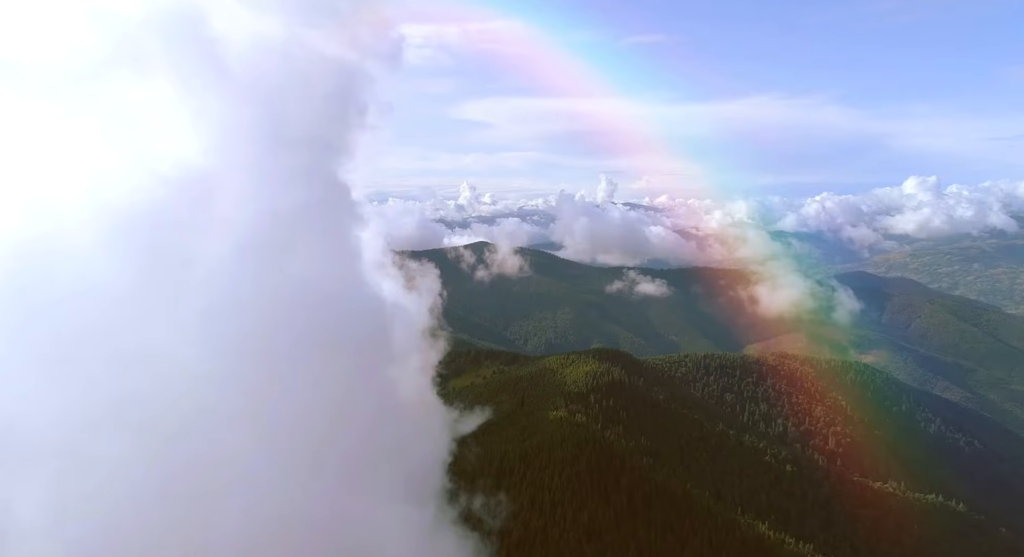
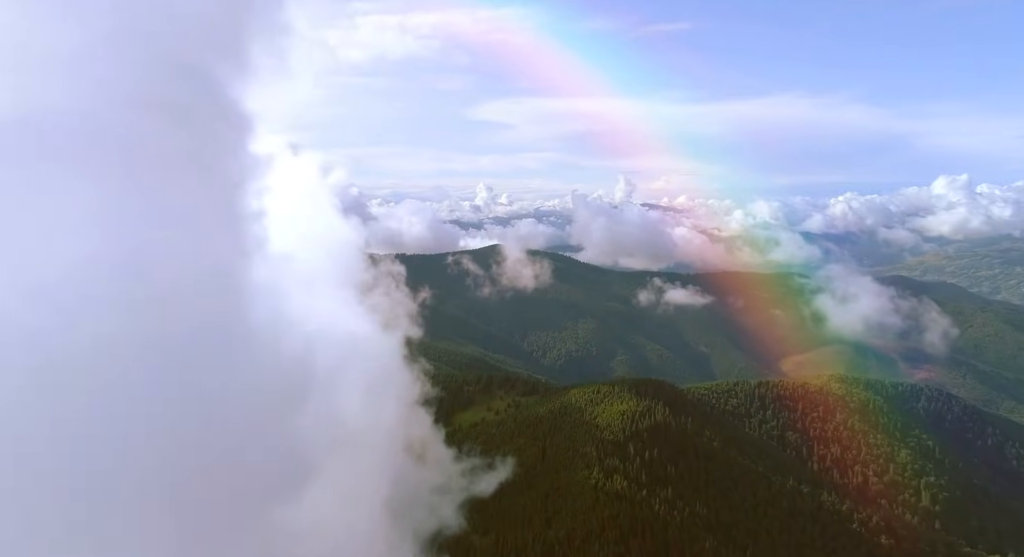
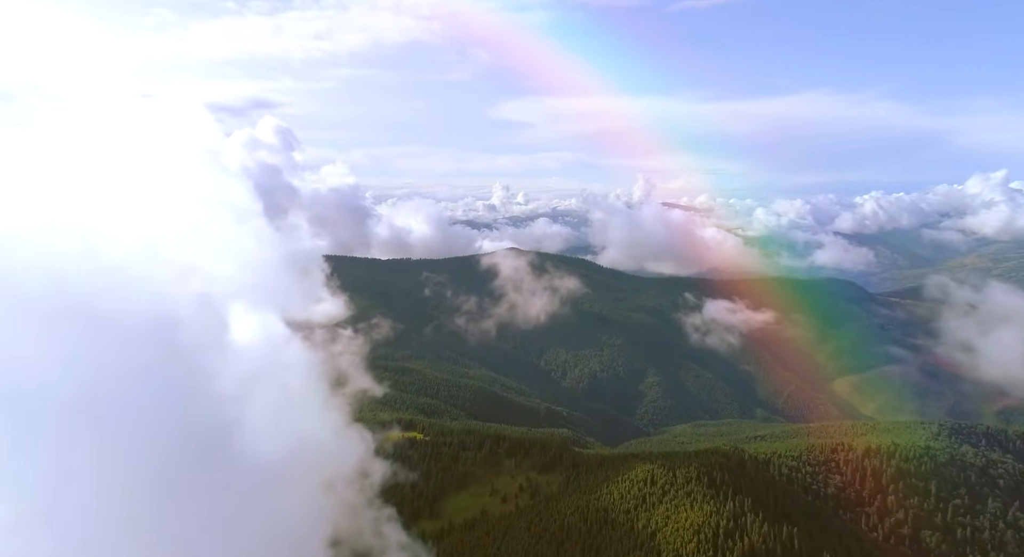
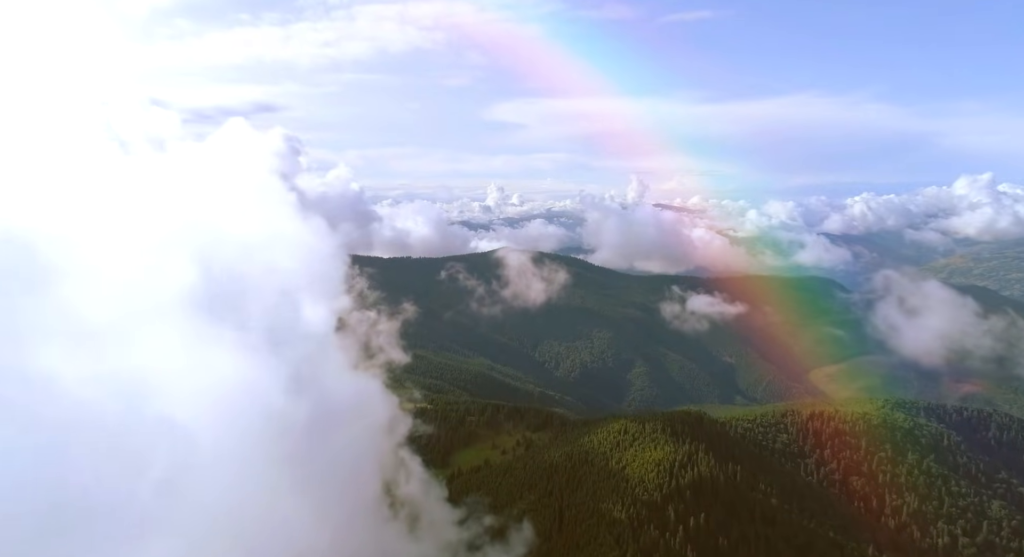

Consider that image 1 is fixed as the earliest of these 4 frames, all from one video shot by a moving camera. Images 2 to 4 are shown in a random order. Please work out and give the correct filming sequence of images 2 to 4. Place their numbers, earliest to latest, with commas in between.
2, 4, 3
